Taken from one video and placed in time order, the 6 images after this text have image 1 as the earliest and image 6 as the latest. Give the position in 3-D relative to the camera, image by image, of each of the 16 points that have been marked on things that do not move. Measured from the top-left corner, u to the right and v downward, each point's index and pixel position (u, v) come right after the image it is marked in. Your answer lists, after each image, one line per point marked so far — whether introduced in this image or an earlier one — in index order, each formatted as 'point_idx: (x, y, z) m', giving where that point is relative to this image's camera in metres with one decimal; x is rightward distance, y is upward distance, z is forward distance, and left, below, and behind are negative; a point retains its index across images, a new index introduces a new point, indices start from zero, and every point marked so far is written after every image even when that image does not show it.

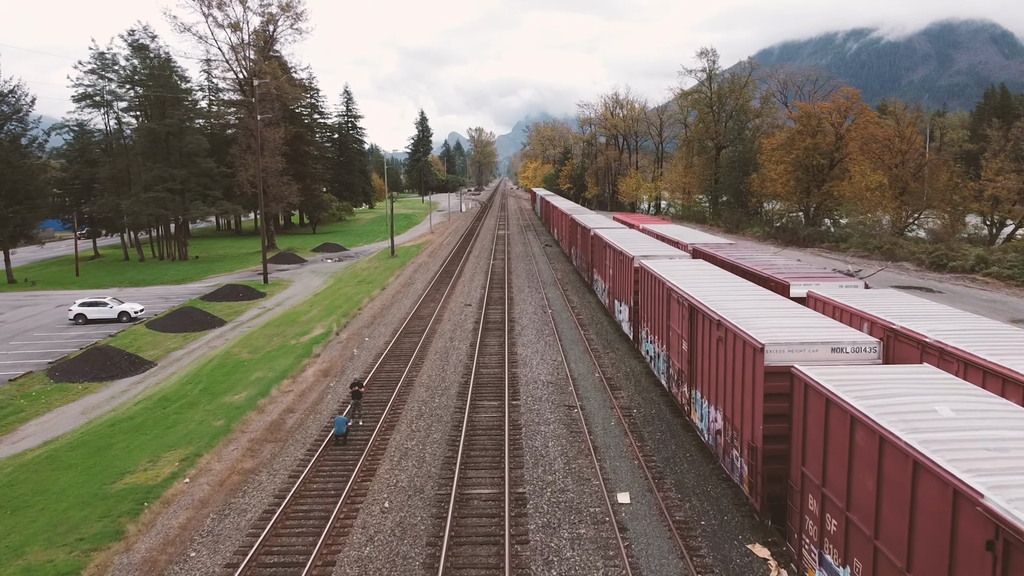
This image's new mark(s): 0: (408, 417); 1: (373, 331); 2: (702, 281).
0: (-1.5, -1.9, +11.9) m
1: (-3.2, -1.0, +18.5) m
2: (+2.9, +0.1, +12.3) m
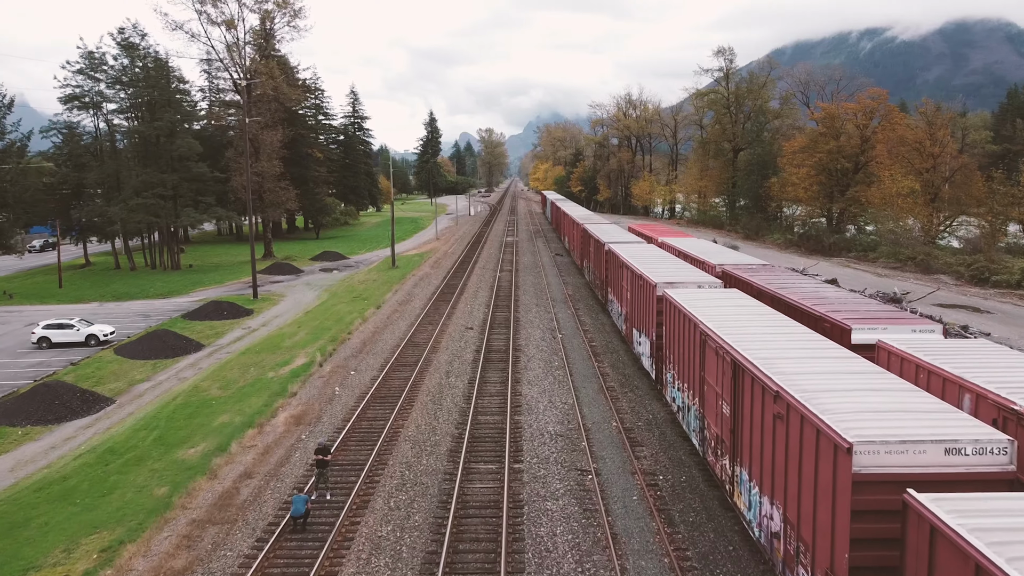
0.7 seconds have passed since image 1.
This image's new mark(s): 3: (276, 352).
0: (-1.5, -2.5, +9.9) m
1: (-3.1, -1.5, +16.5) m
2: (+2.9, -0.4, +10.2) m
3: (-5.4, -1.5, +18.4) m
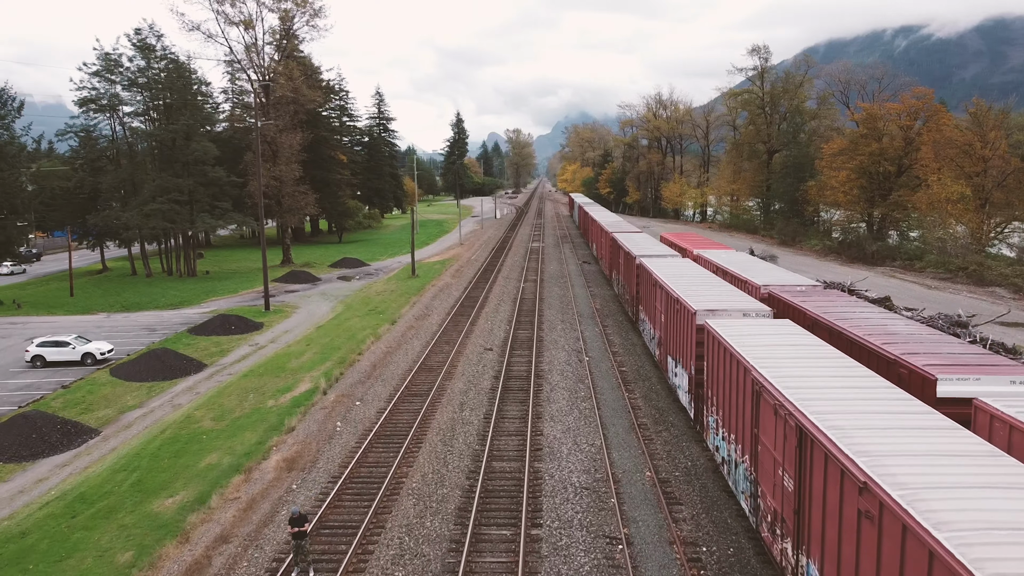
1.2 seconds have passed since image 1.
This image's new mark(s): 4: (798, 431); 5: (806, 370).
0: (-1.4, -2.9, +8.4) m
1: (-2.7, -1.9, +15.1) m
2: (+3.1, -0.8, +8.6) m
3: (-4.9, -1.9, +17.1) m
4: (+2.5, -1.2, +7.0) m
5: (+3.0, -0.8, +8.4) m
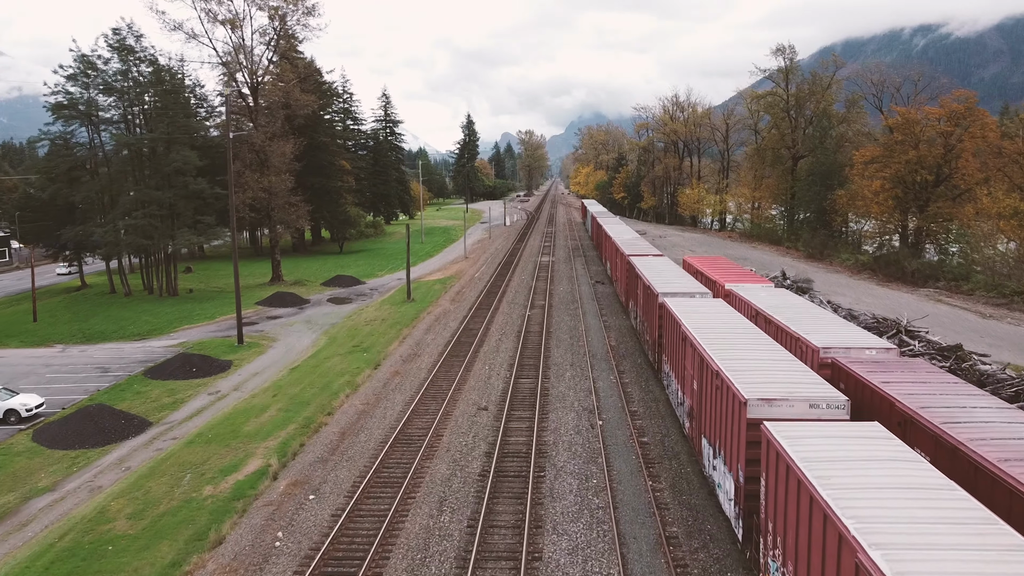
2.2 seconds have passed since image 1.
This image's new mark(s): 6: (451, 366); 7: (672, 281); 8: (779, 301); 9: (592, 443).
0: (-1.6, -3.8, +5.5) m
1: (-2.8, -2.8, +12.1) m
2: (+2.9, -1.8, +5.5) m
3: (-5.0, -2.8, +14.2) m
4: (+2.3, -2.2, +4.0) m
5: (+2.9, -1.8, +5.3) m
6: (-1.4, -1.8, +18.9) m
7: (+3.8, +0.2, +19.2) m
8: (+5.3, -0.2, +16.2) m
9: (+1.4, -2.6, +13.7) m
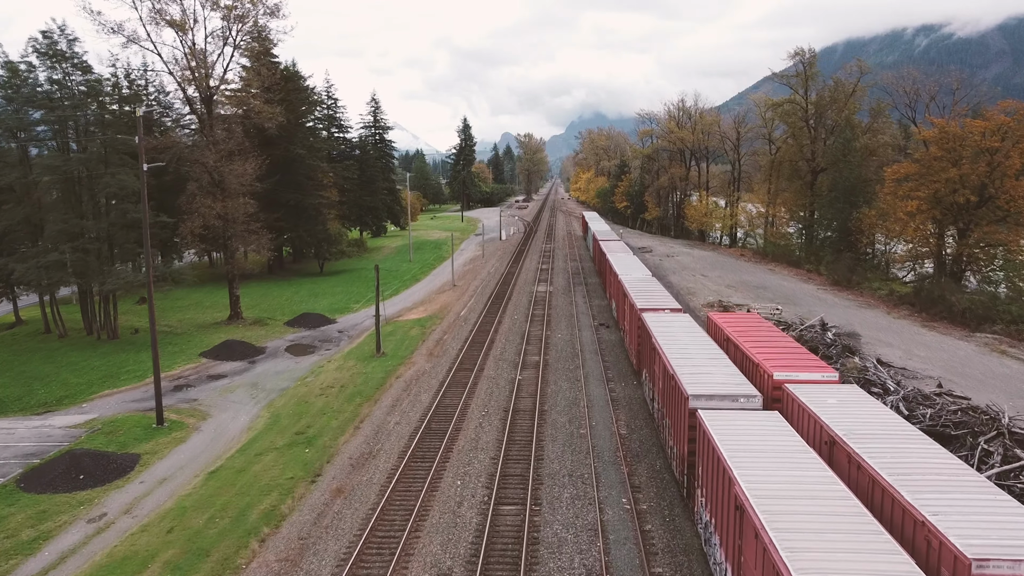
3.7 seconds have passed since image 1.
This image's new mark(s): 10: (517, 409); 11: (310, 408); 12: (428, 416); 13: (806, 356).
0: (-1.9, -5.4, +1.0) m
1: (-3.1, -4.4, +7.6) m
2: (+2.6, -3.4, +1.0) m
3: (-5.3, -4.3, +9.7) m
4: (+1.9, -3.8, -0.5) m
5: (+2.5, -3.4, +0.8) m
6: (-1.8, -3.4, +14.4) m
7: (+3.5, -1.4, +14.7) m
8: (+5.0, -1.8, +11.6) m
9: (+1.0, -4.2, +9.2) m
10: (+0.1, -2.8, +18.7) m
11: (-4.9, -2.9, +19.6) m
12: (-1.8, -2.9, +18.2) m
13: (+5.7, -1.3, +15.7) m
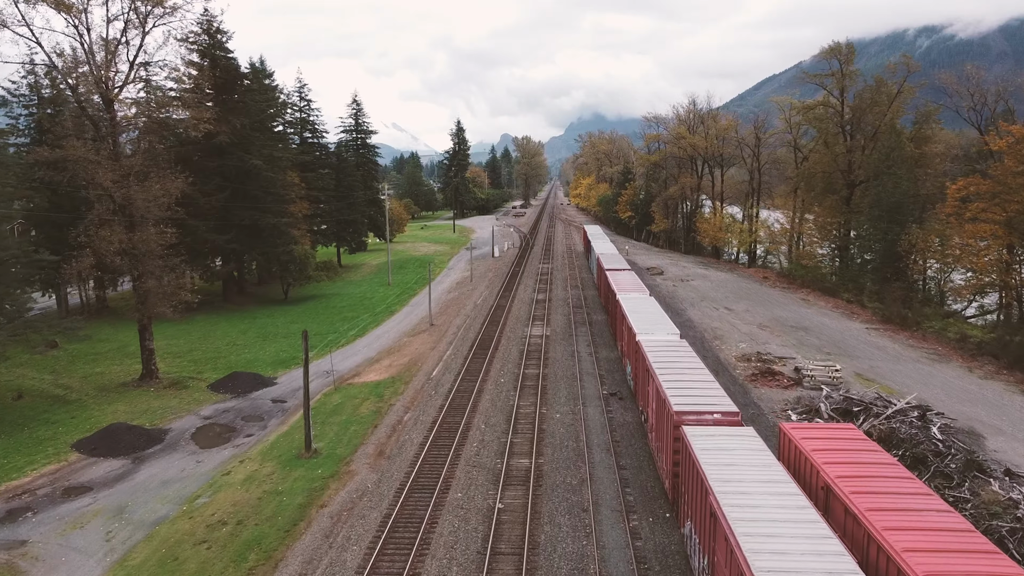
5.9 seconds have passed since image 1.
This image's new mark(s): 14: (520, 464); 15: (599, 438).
0: (-2.3, -7.0, -5.8) m
1: (-3.6, -6.0, +0.9) m
2: (+2.2, -5.0, -5.7) m
3: (-5.8, -5.9, +3.0) m
4: (+1.5, -5.4, -7.2) m
5: (+2.1, -5.0, -5.9) m
6: (-2.2, -5.0, +7.7) m
7: (+3.0, -3.0, +8.0) m
8: (+4.5, -3.5, +4.9) m
9: (+0.6, -5.8, +2.4) m
10: (-0.3, -4.4, +12.0) m
11: (-5.3, -4.5, +12.9) m
12: (-2.3, -4.5, +11.5) m
13: (+5.3, -2.9, +9.0) m
14: (+0.2, -3.7, +17.2) m
15: (+2.1, -3.5, +18.8) m
